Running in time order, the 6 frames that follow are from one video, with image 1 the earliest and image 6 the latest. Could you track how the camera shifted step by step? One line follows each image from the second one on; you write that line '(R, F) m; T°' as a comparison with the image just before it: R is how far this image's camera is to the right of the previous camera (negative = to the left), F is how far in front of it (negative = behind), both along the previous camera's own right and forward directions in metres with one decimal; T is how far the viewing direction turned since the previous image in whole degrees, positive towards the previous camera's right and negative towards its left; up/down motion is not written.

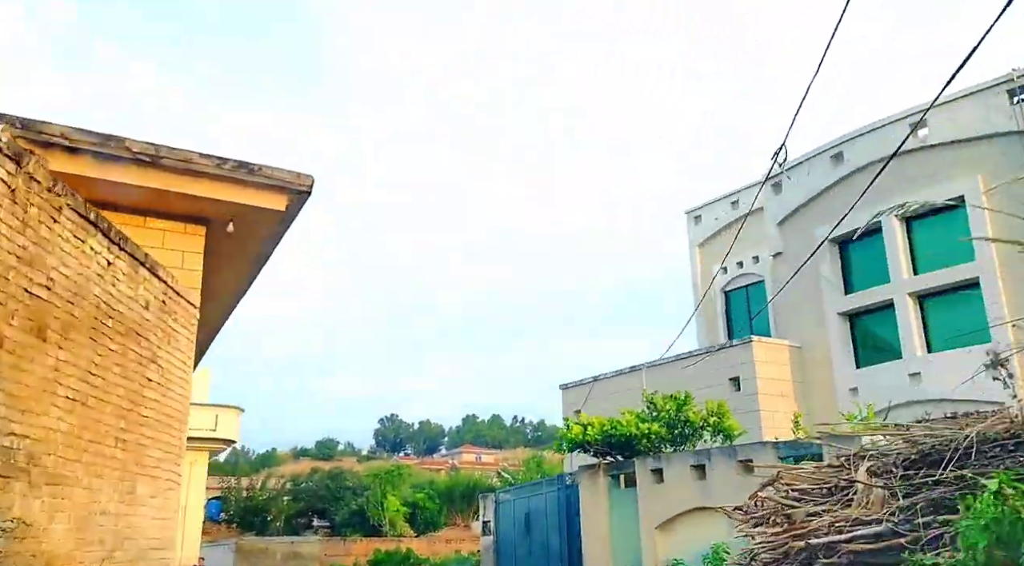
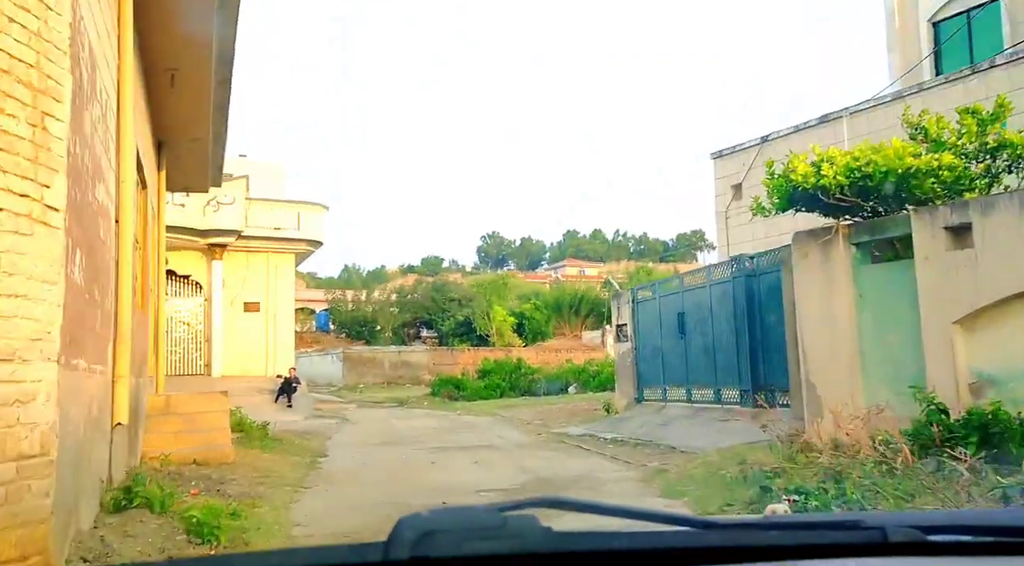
(-0.7, +4.1) m; -8°
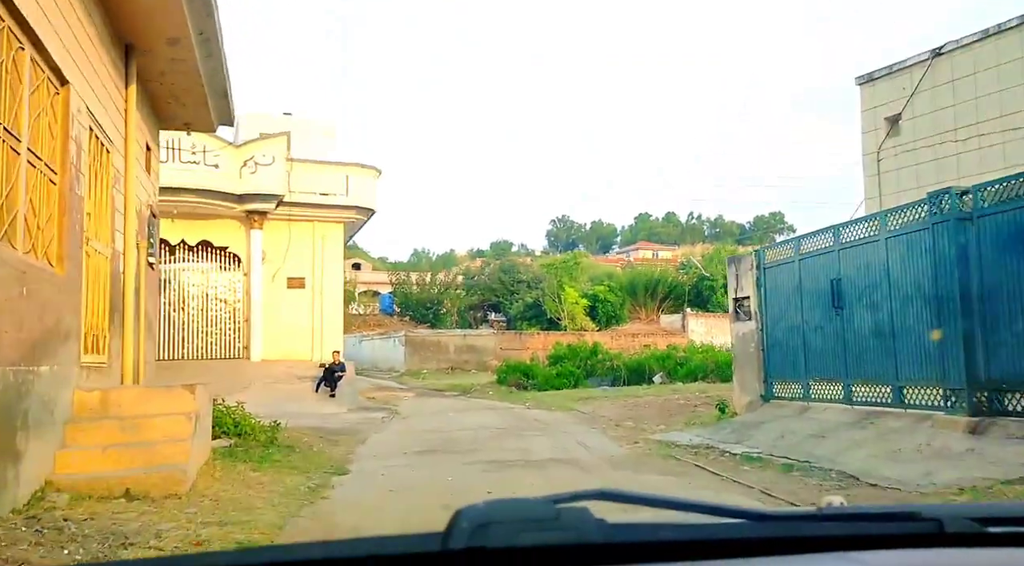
(-0.2, +2.9) m; -5°
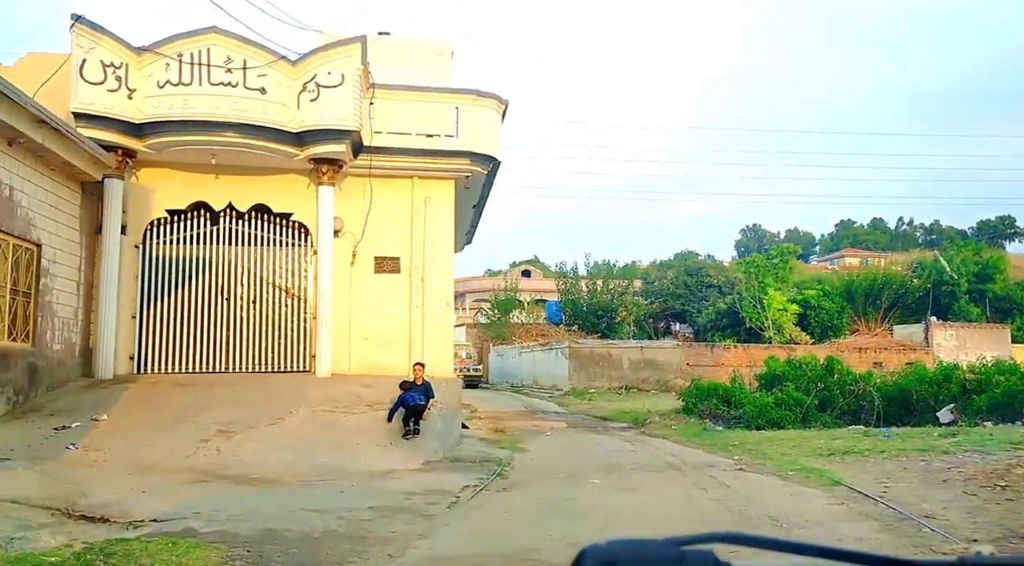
(-0.1, +6.5) m; -14°
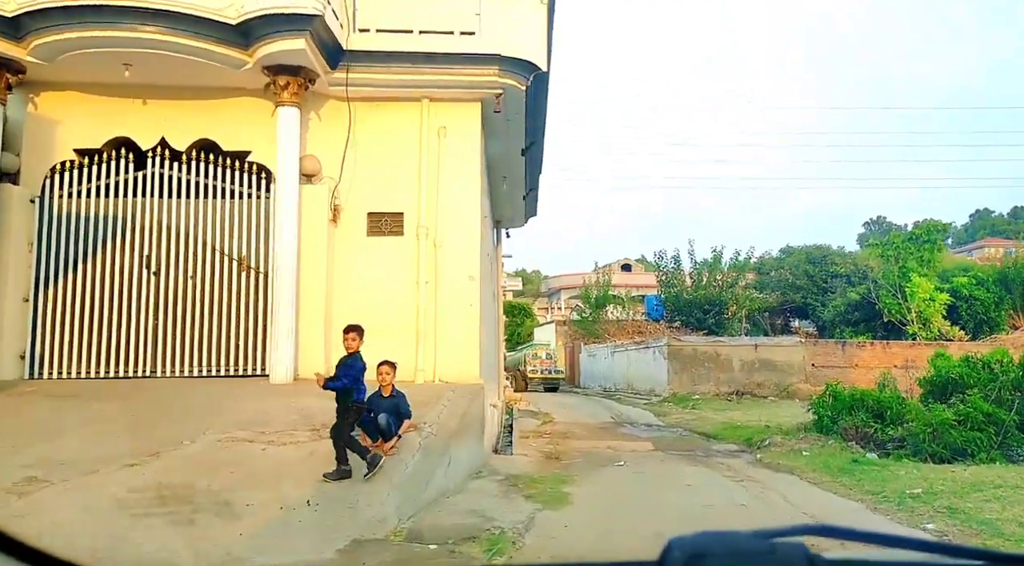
(+0.7, +4.2) m; -8°
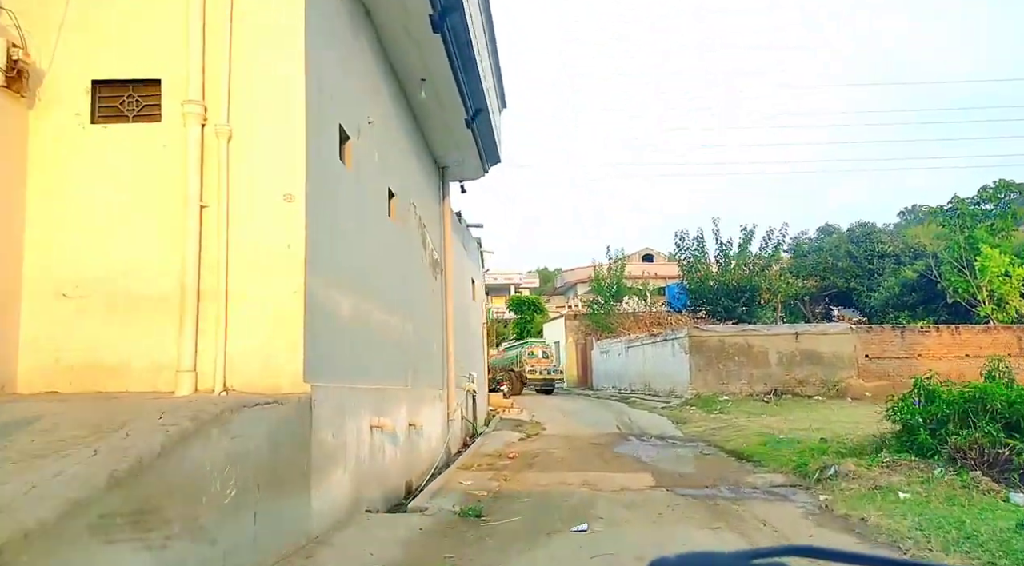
(+1.1, +4.4) m; -2°
